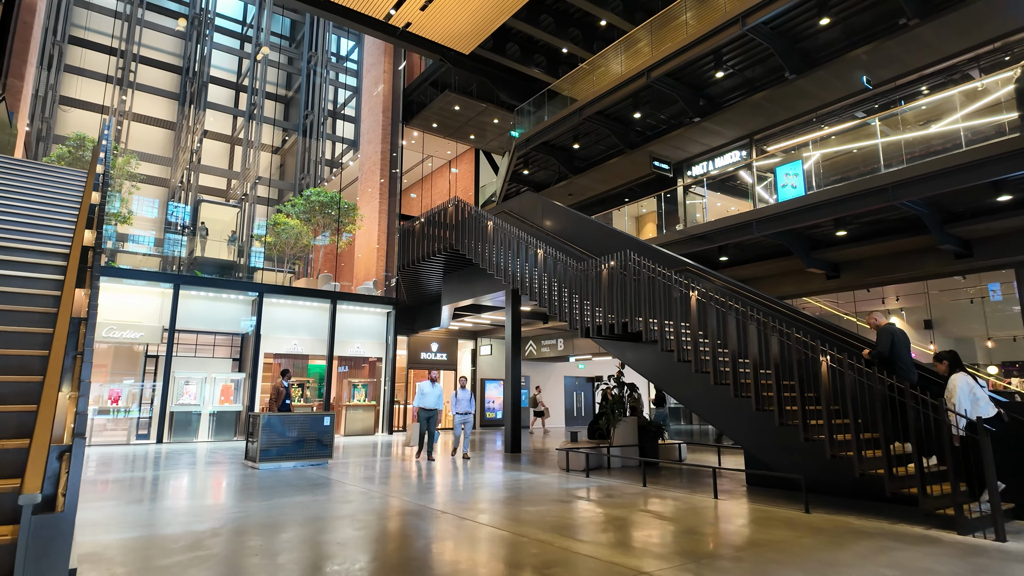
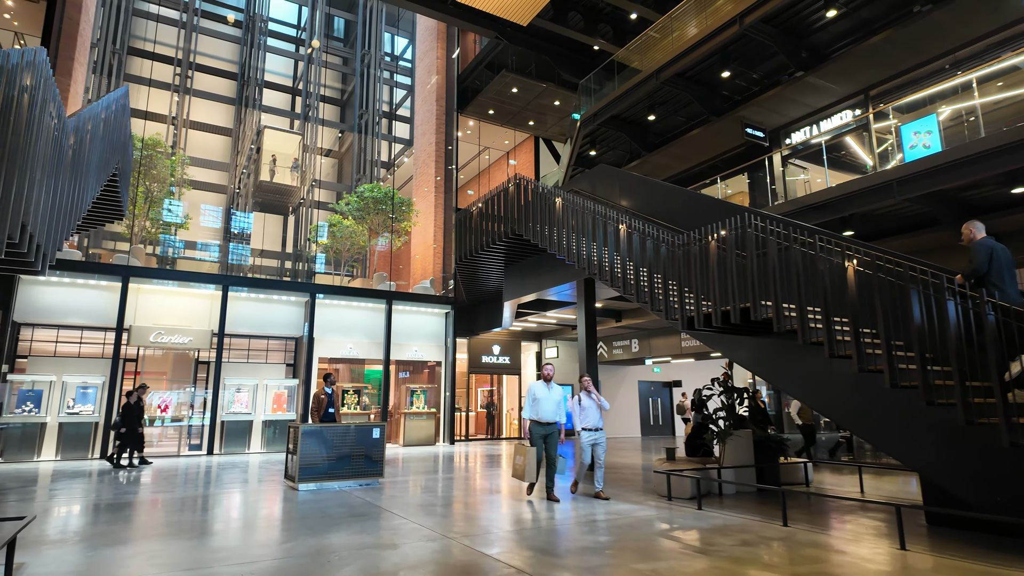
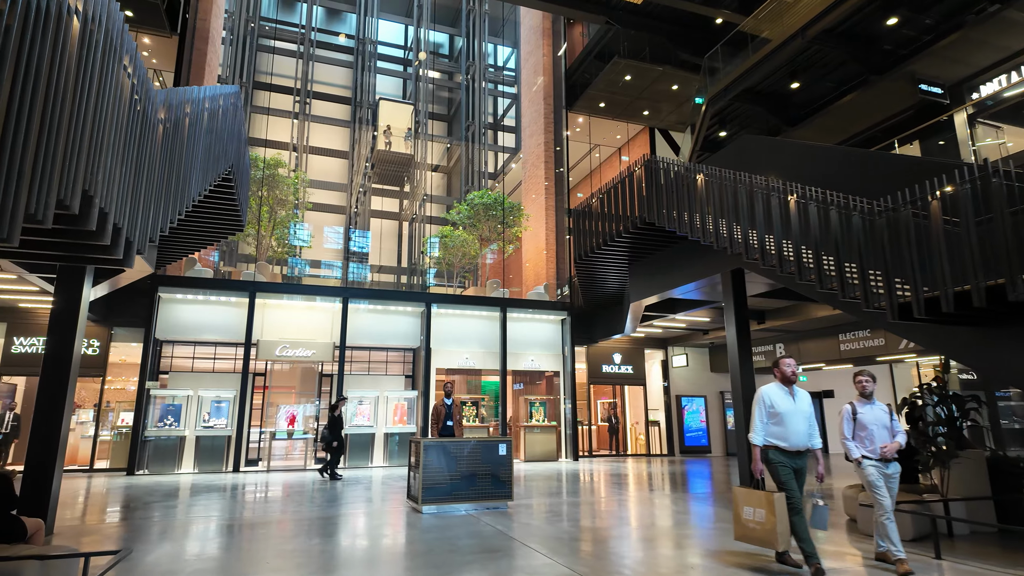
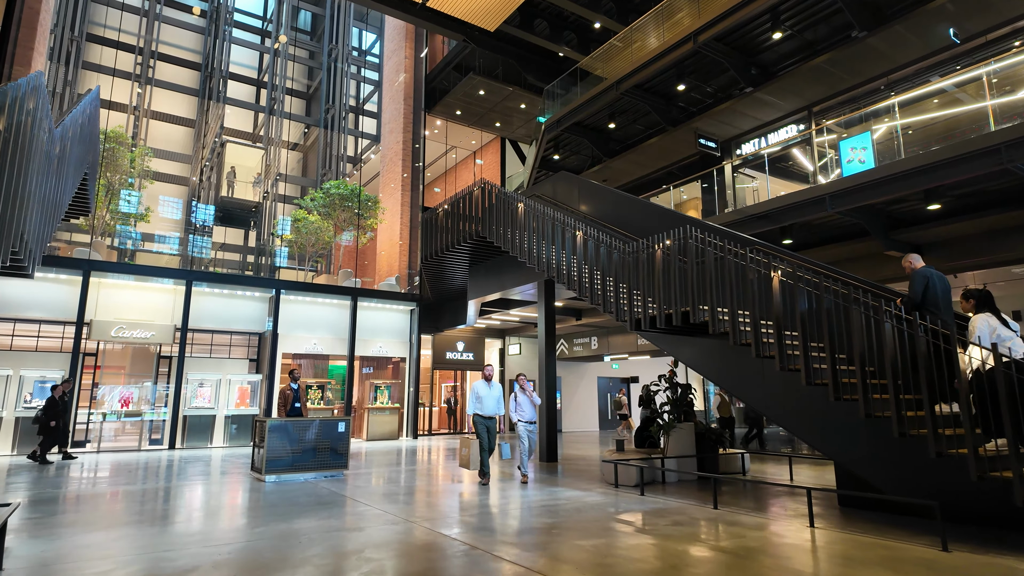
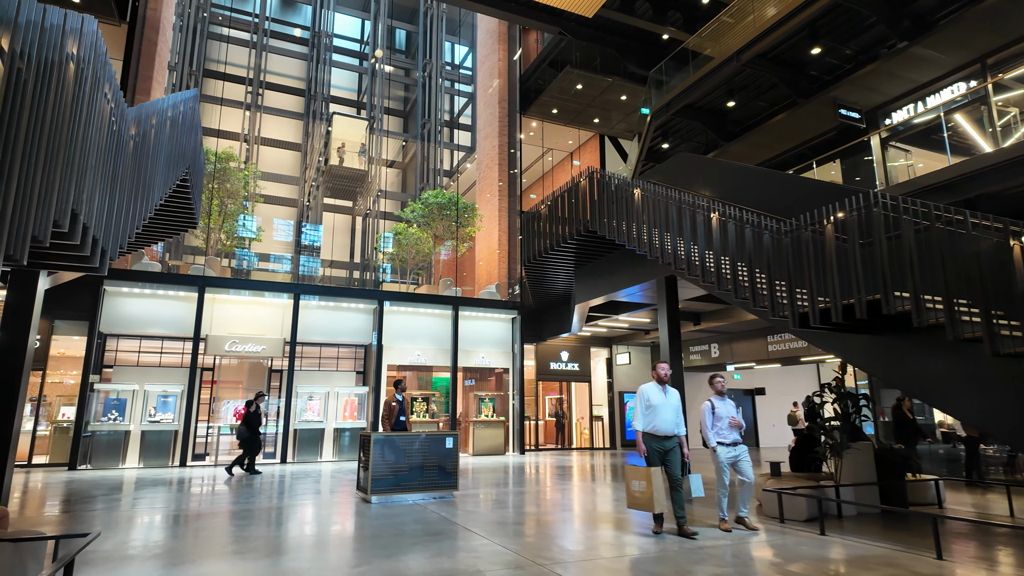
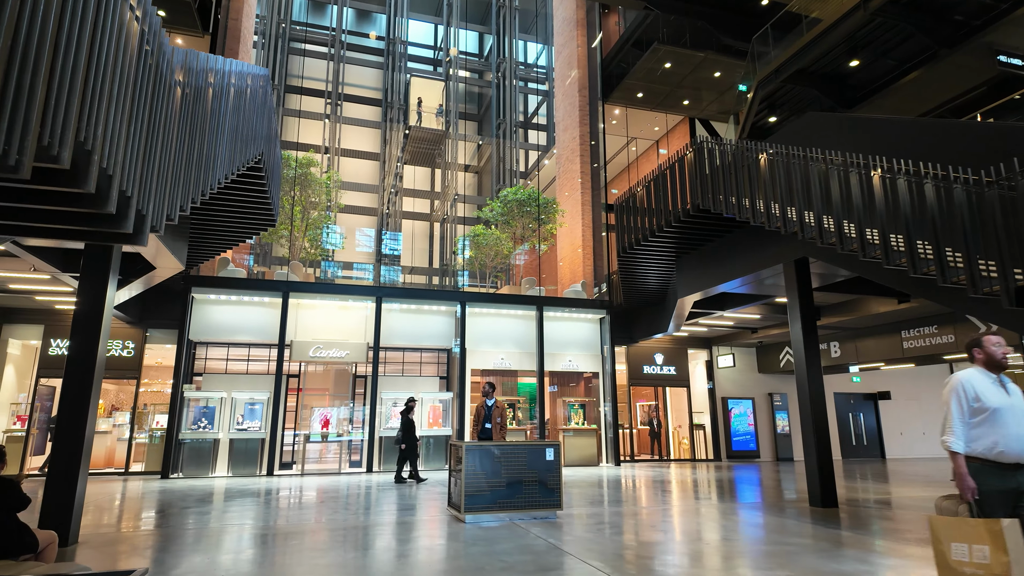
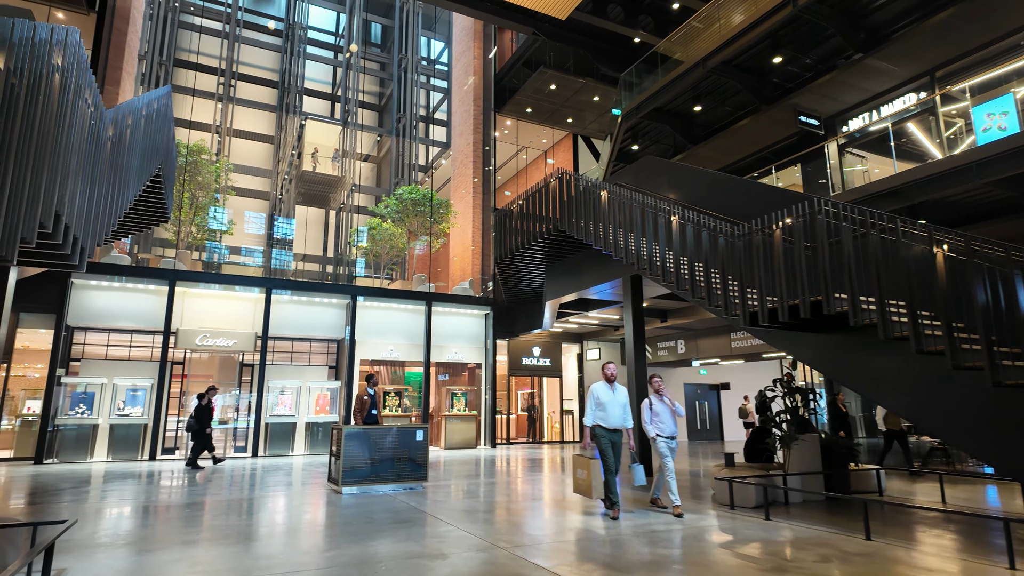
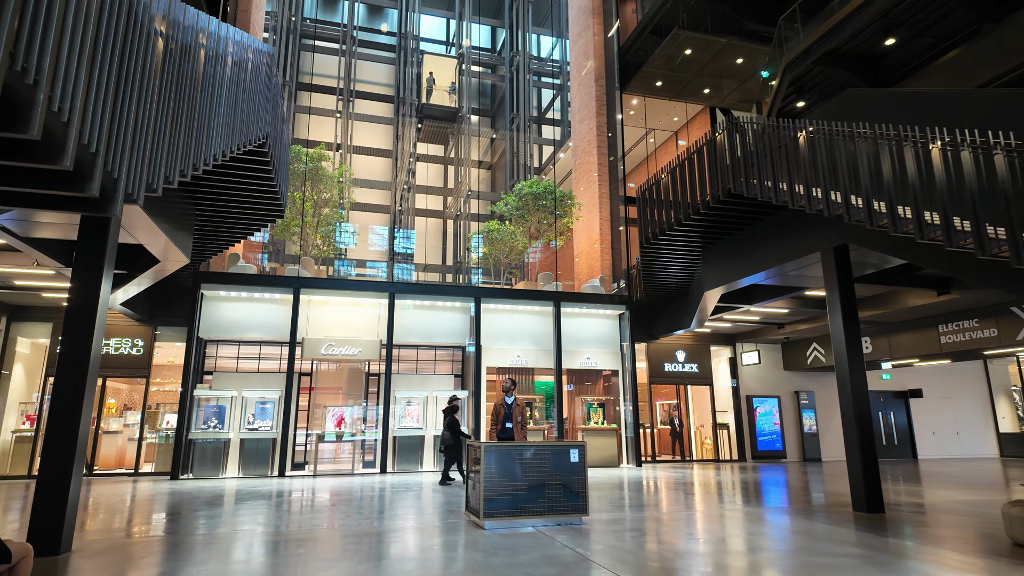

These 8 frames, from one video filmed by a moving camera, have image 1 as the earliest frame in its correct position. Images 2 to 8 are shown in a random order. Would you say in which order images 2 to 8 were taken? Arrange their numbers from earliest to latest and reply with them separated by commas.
4, 2, 7, 5, 3, 6, 8
